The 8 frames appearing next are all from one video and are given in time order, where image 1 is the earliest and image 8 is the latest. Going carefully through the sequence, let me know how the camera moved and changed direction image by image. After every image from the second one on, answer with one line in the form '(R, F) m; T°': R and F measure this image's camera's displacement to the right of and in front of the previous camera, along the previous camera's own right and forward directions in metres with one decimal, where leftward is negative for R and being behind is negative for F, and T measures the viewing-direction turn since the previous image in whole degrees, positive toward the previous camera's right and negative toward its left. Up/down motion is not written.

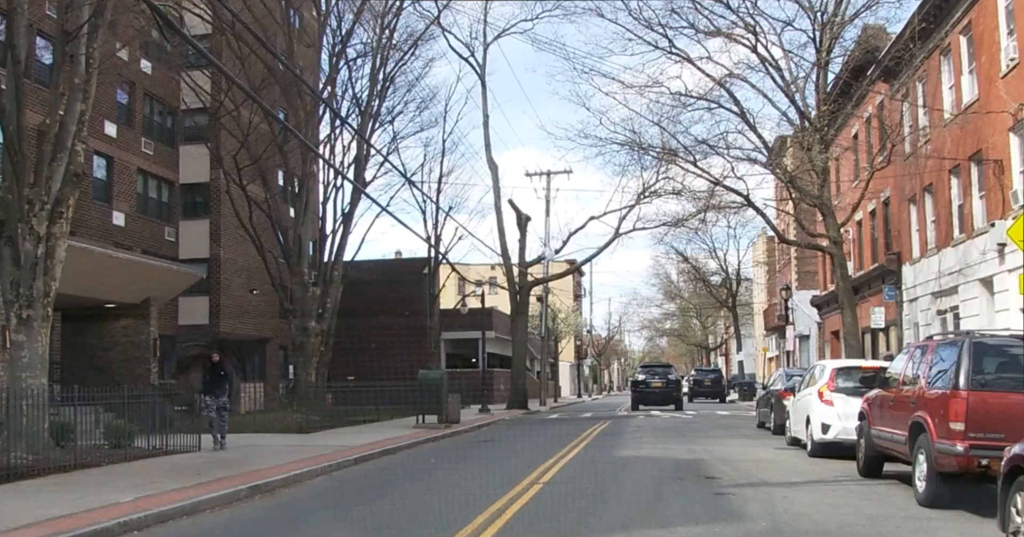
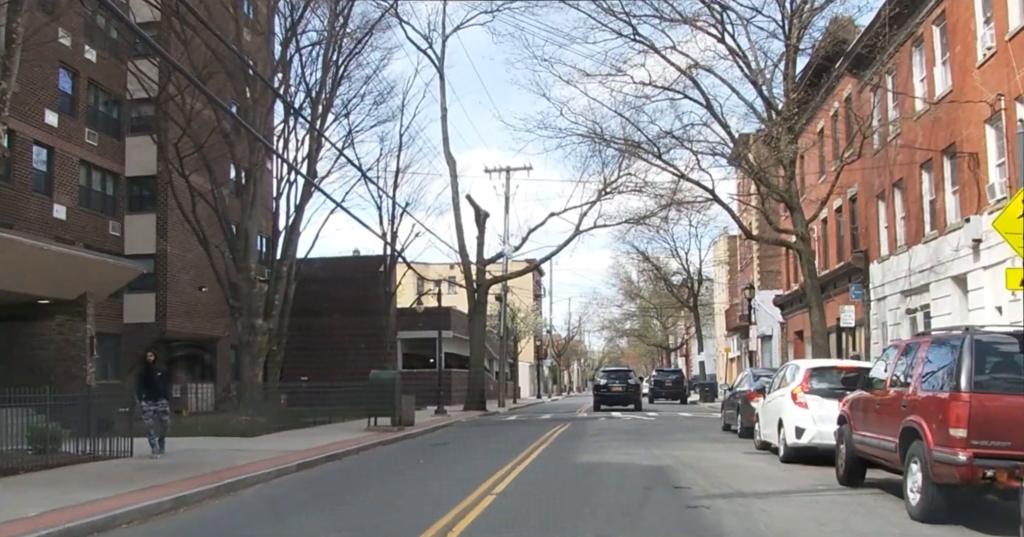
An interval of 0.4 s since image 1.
(+0.1, +1.1) m; +2°
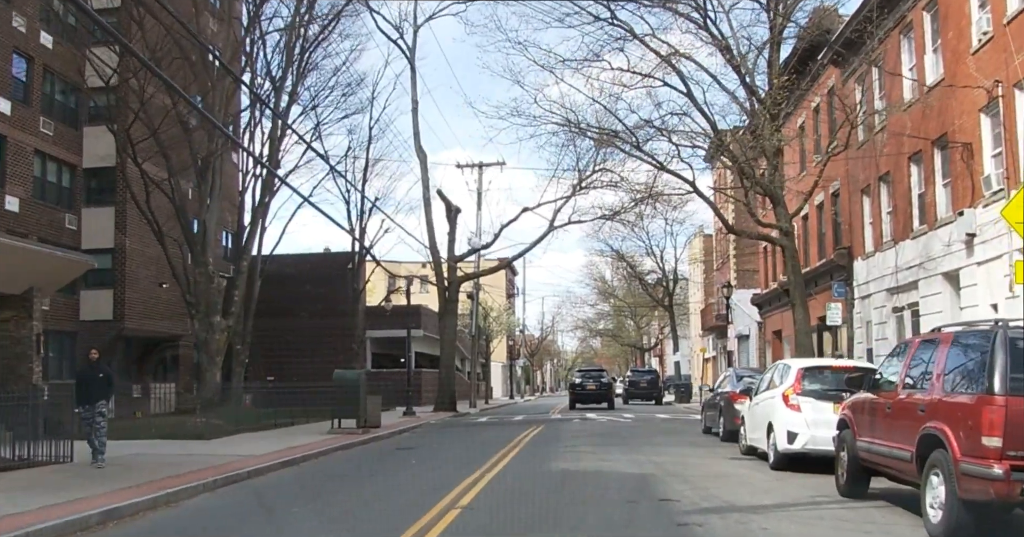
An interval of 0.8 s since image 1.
(0.0, +1.2) m; +1°
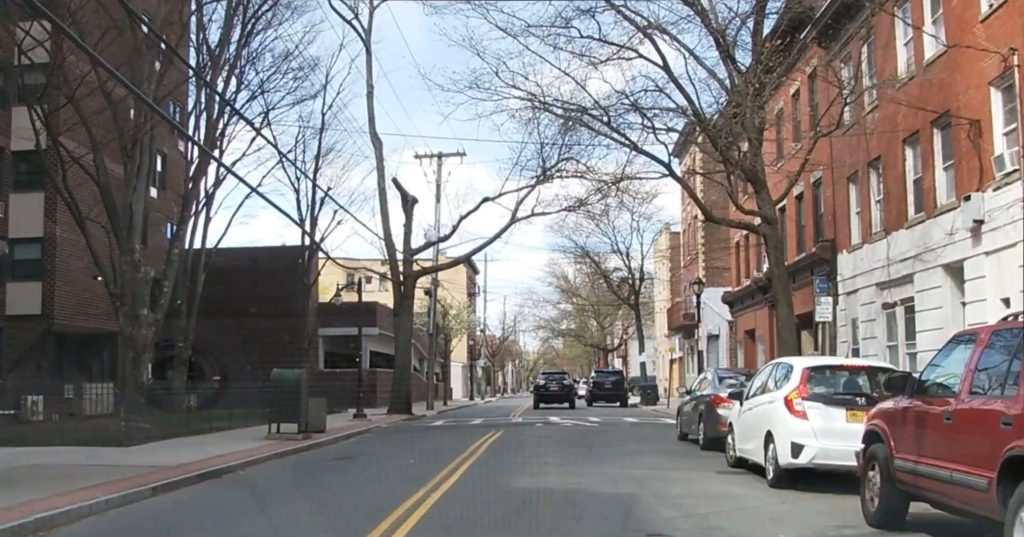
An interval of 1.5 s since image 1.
(+0.1, +2.2) m; +2°
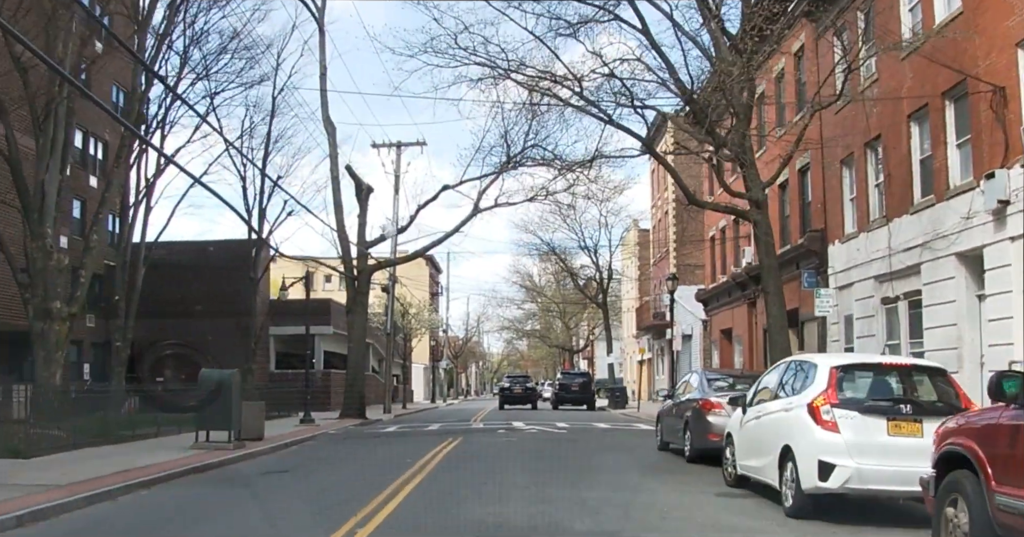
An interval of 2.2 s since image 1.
(+0.1, +2.4) m; +2°
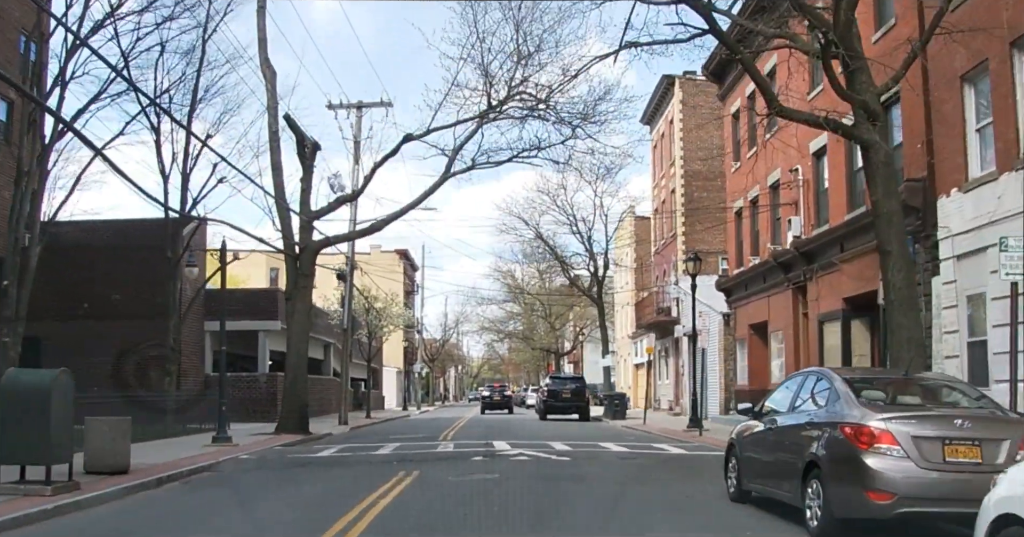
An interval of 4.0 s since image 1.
(0.0, +6.8) m; +1°
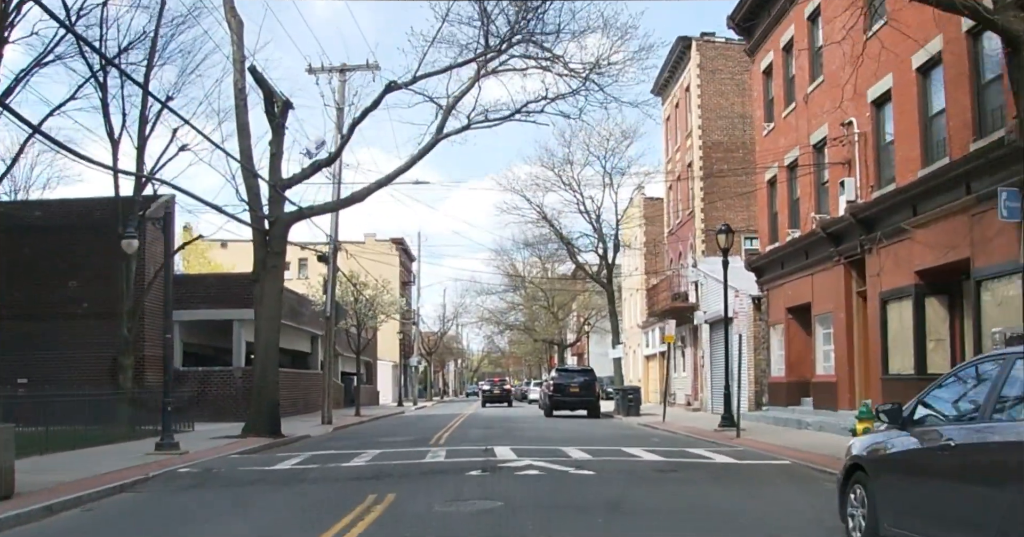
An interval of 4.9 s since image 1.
(-0.1, +3.7) m; 0°
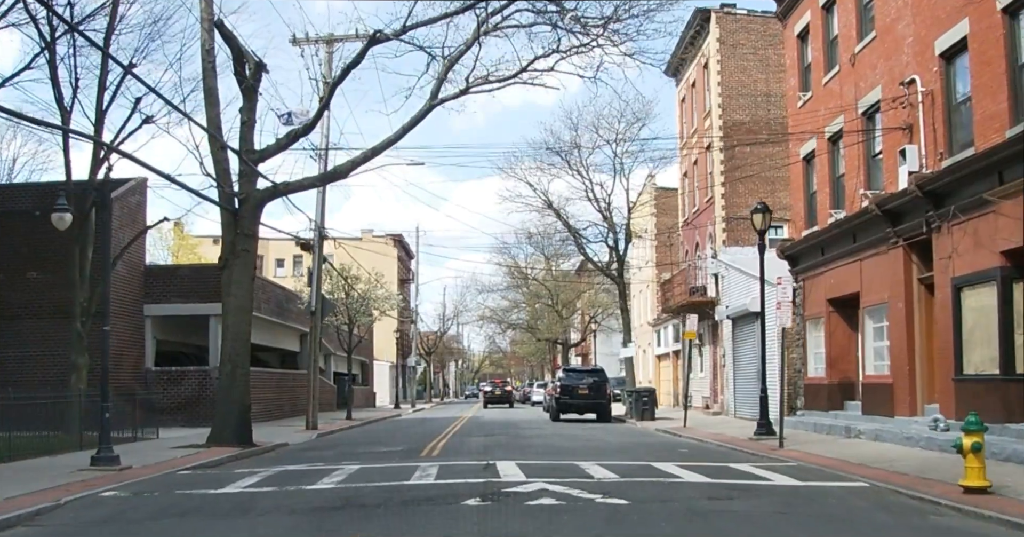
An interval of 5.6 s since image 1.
(-0.1, +3.0) m; 0°
